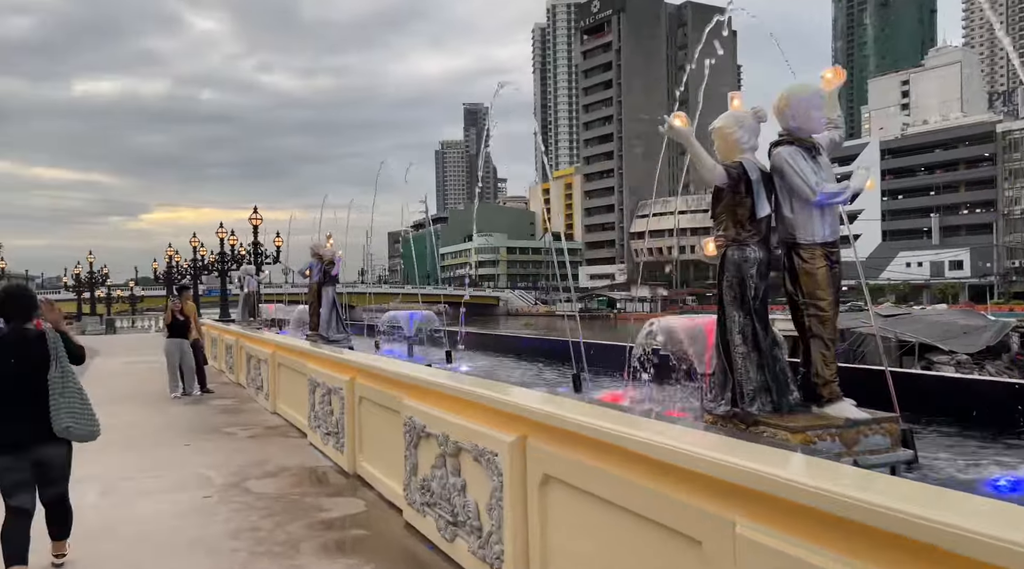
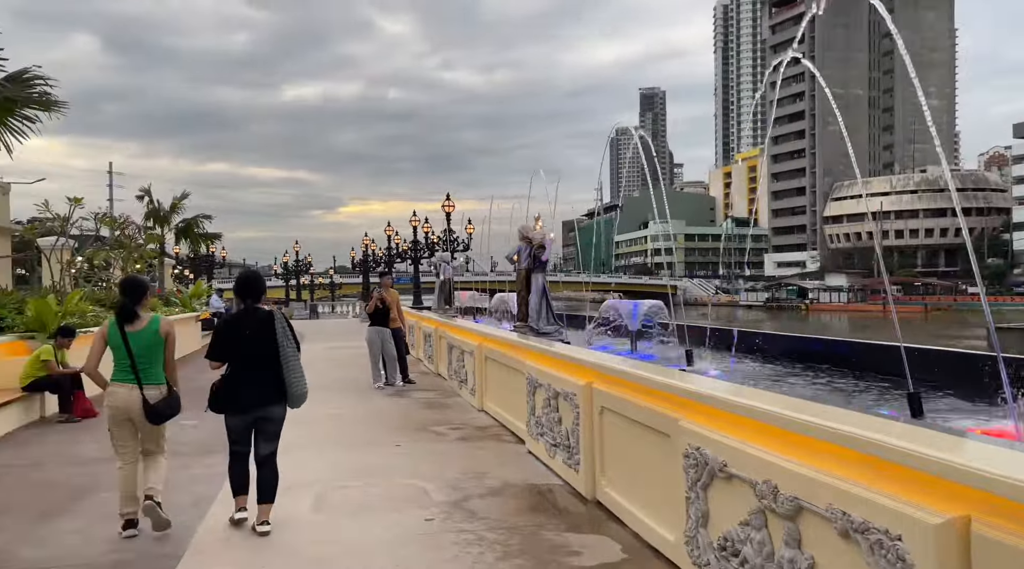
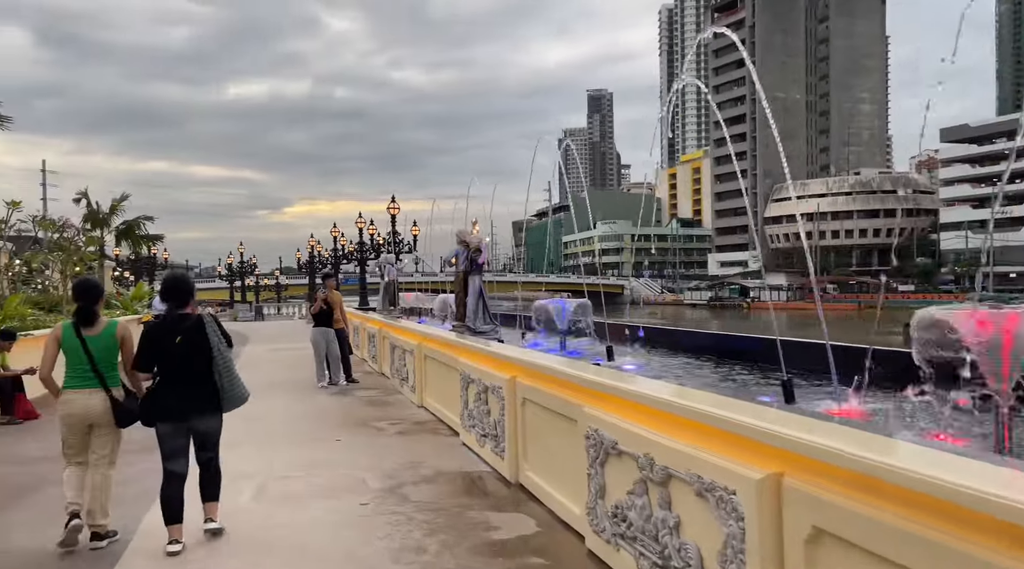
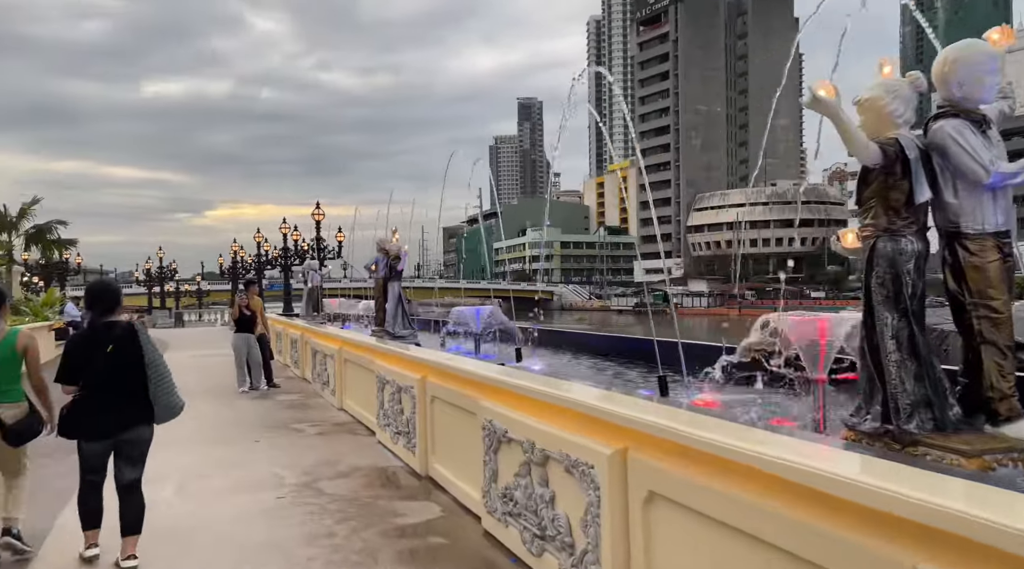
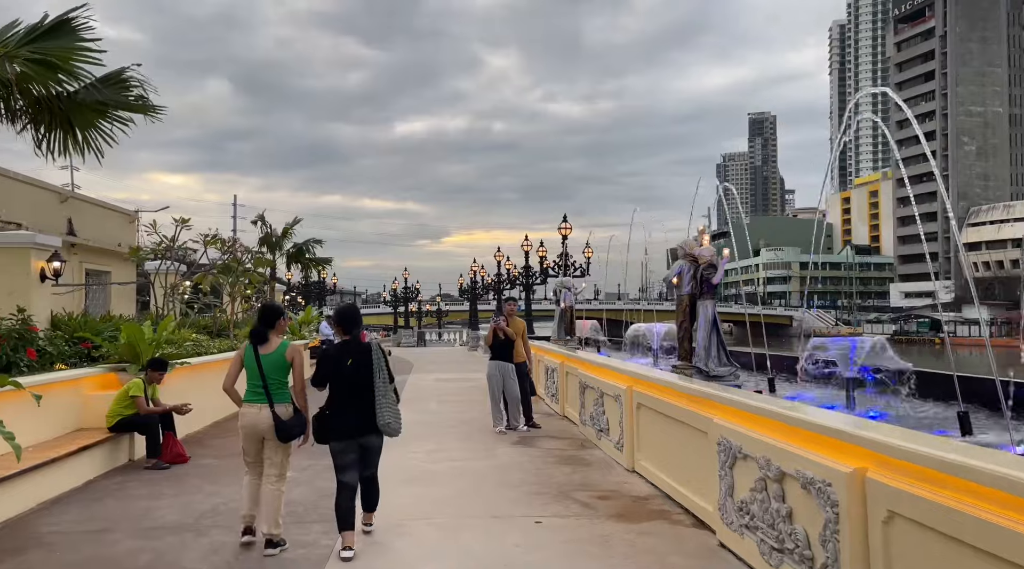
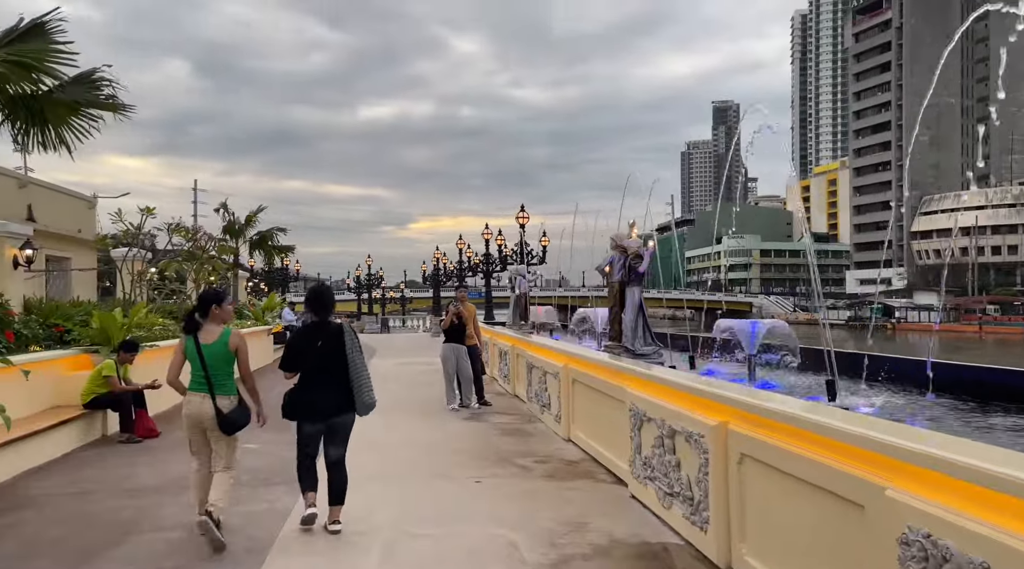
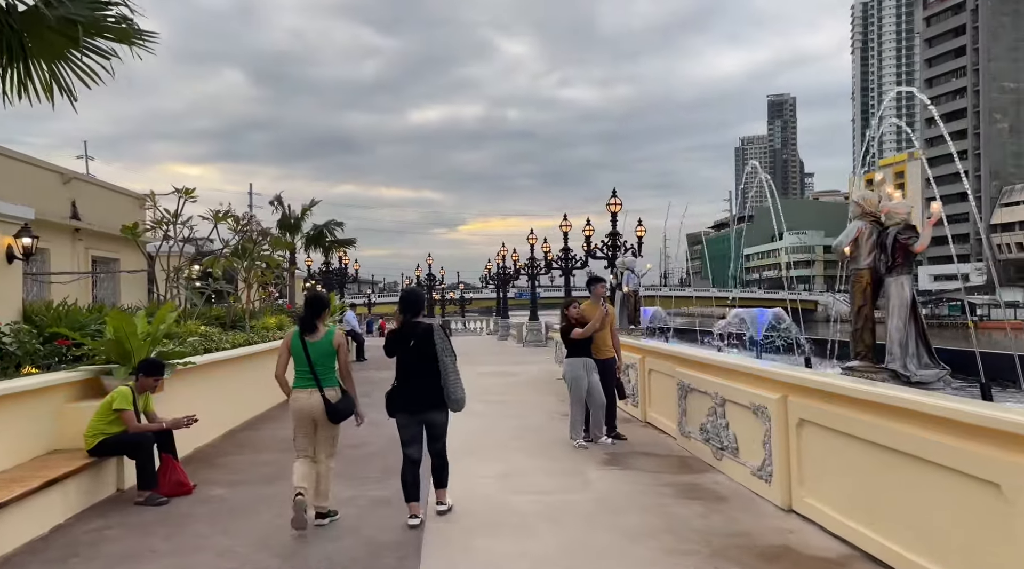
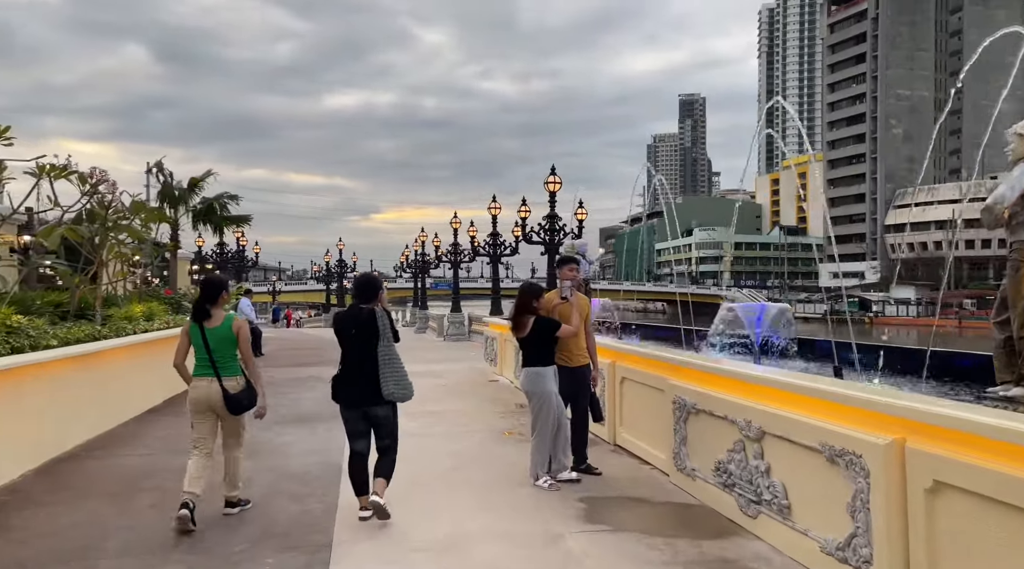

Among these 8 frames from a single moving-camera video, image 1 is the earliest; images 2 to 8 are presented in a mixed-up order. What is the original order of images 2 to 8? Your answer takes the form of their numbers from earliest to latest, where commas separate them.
4, 3, 2, 6, 5, 7, 8
